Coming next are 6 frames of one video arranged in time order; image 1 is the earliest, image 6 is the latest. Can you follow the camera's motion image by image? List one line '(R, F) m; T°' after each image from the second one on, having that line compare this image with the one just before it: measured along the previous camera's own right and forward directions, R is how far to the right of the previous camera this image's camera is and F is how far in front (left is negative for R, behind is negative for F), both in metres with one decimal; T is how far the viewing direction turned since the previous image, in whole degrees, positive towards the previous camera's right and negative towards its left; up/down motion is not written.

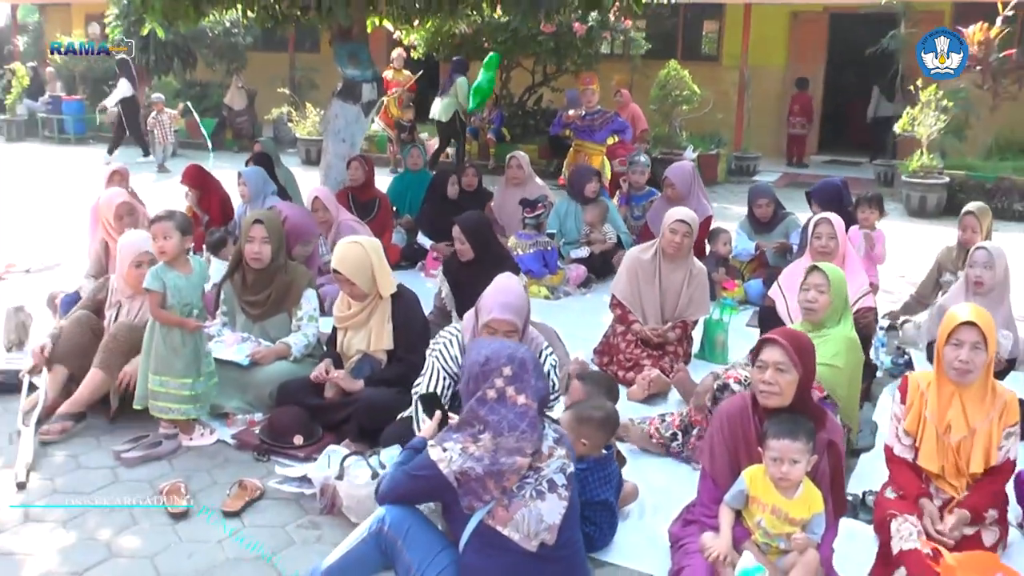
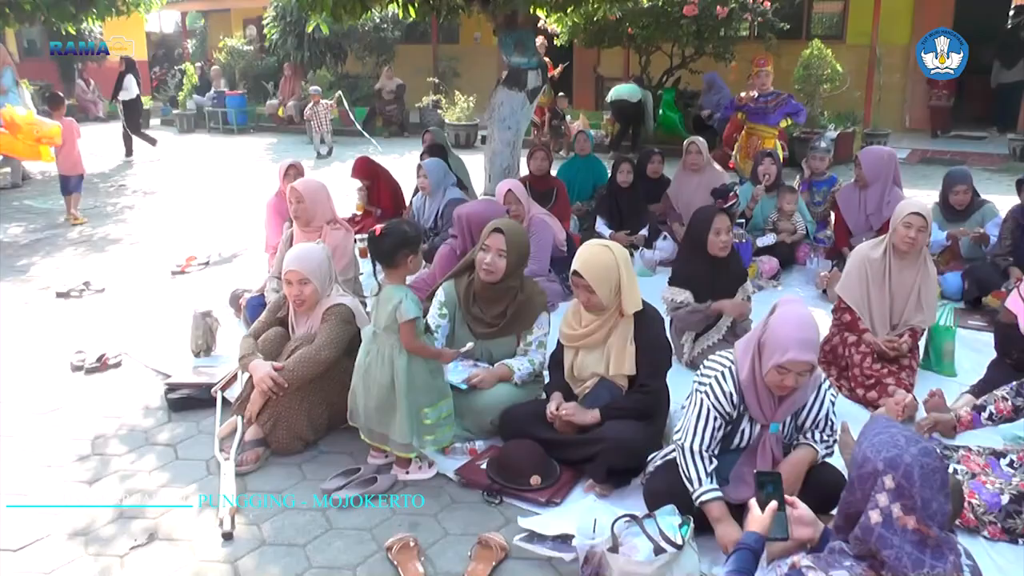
(-0.5, +0.6) m; -8°
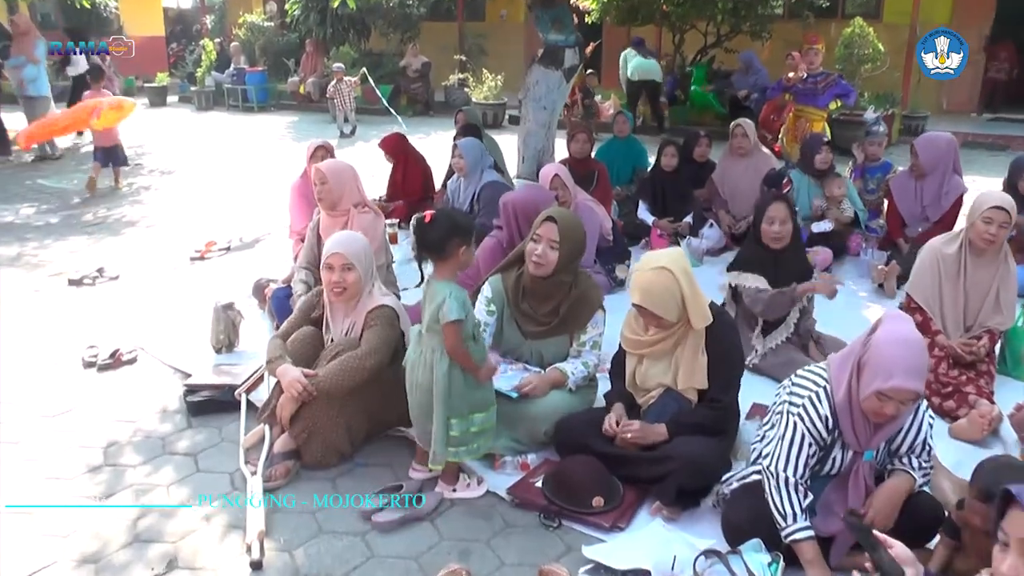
(-0.1, +0.3) m; -1°
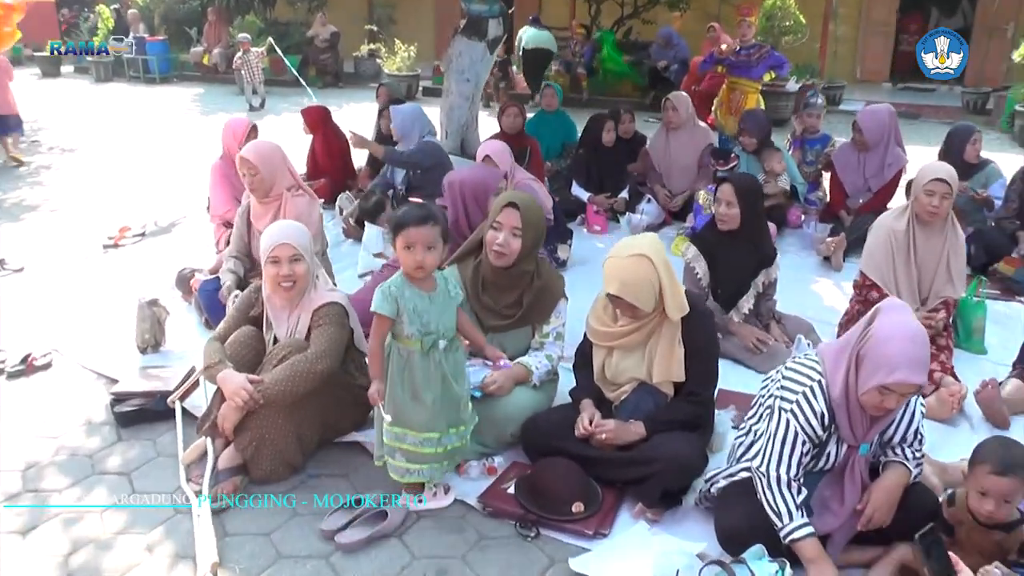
(-0.2, +0.2) m; +6°
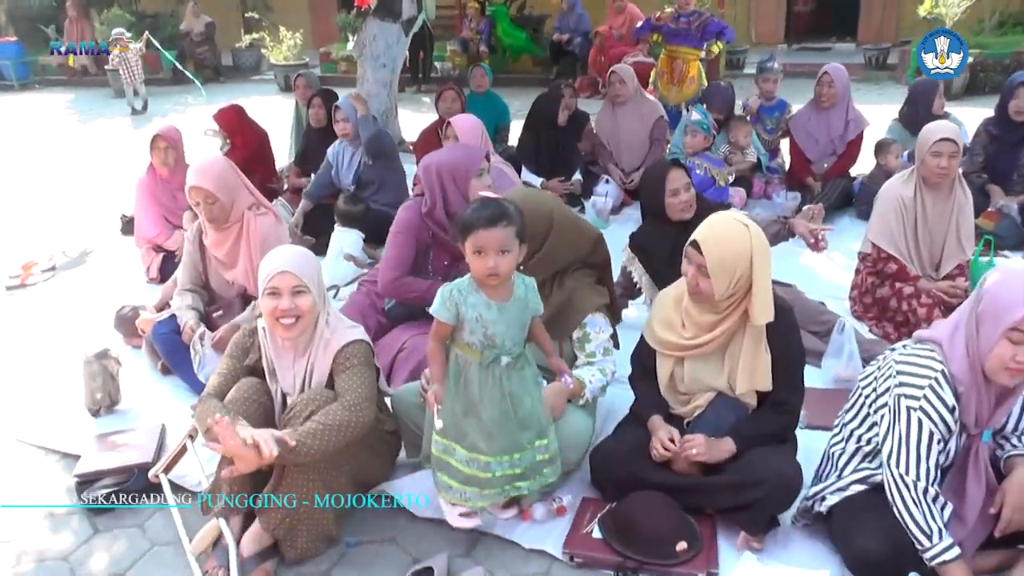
(-0.5, +0.4) m; +8°
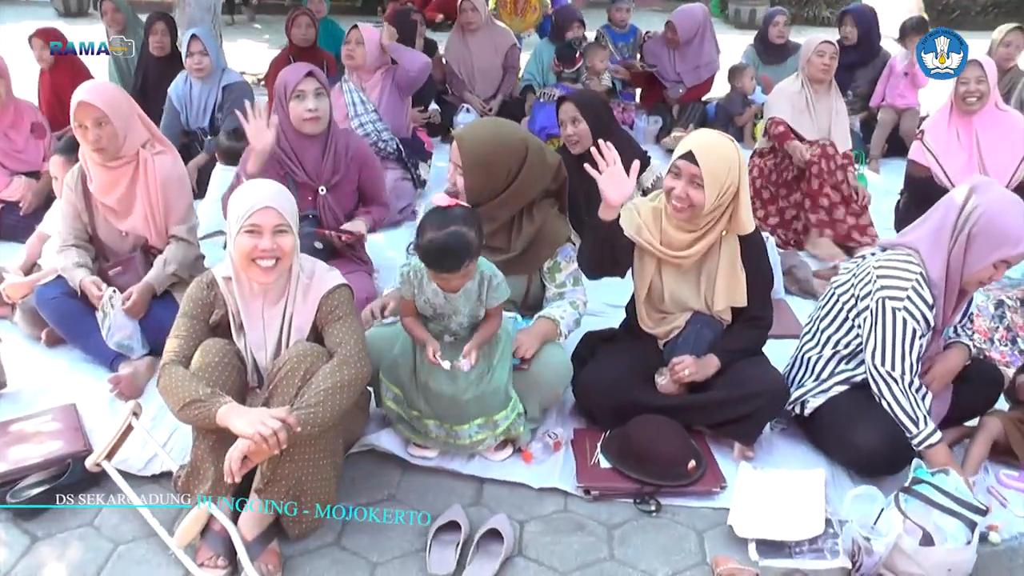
(-0.6, +0.2) m; +15°
